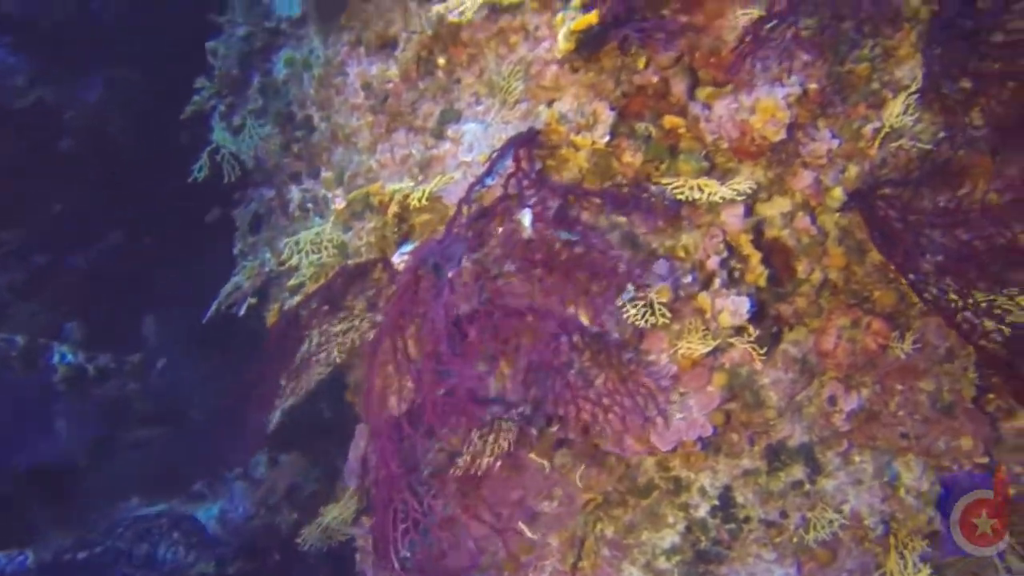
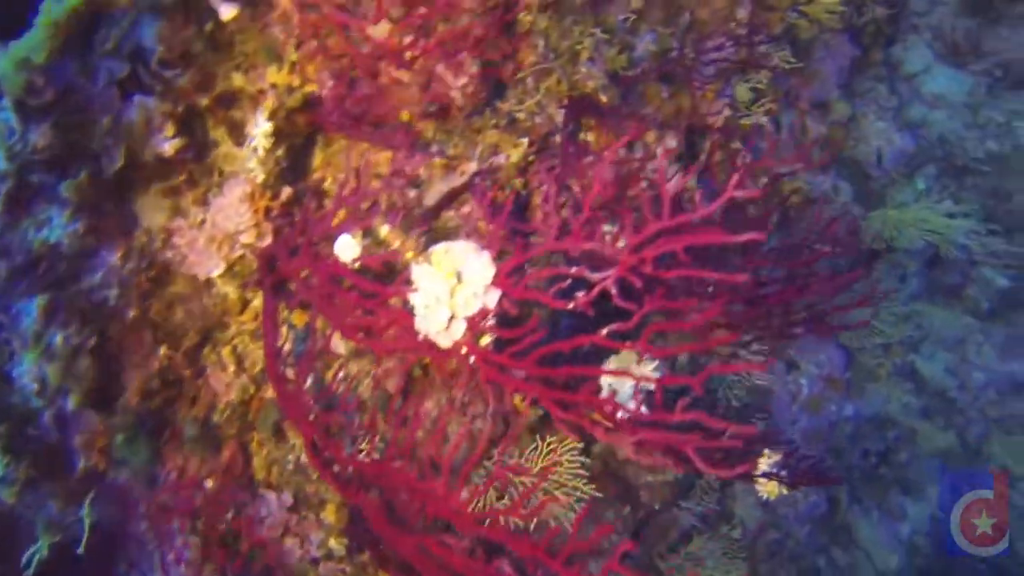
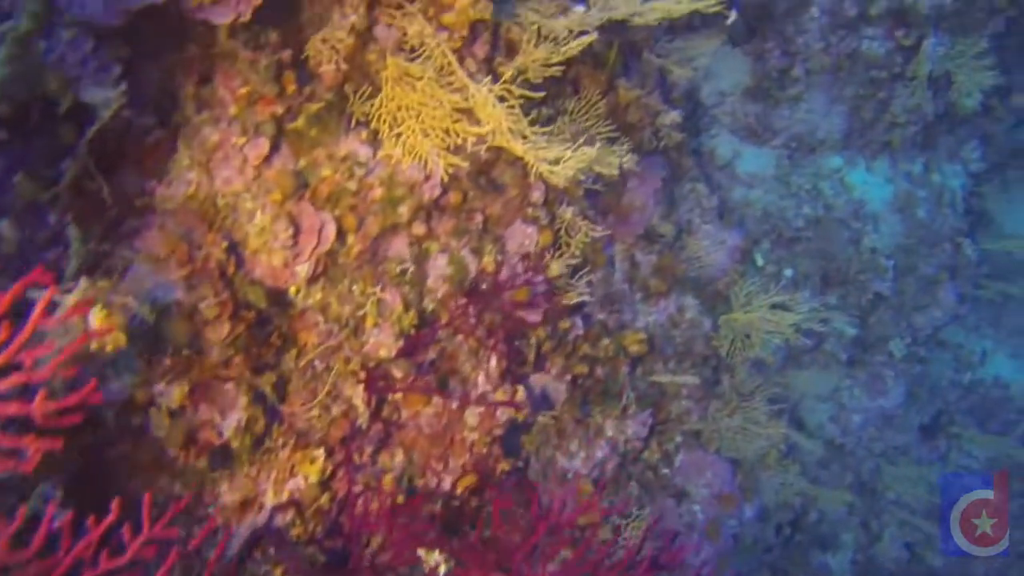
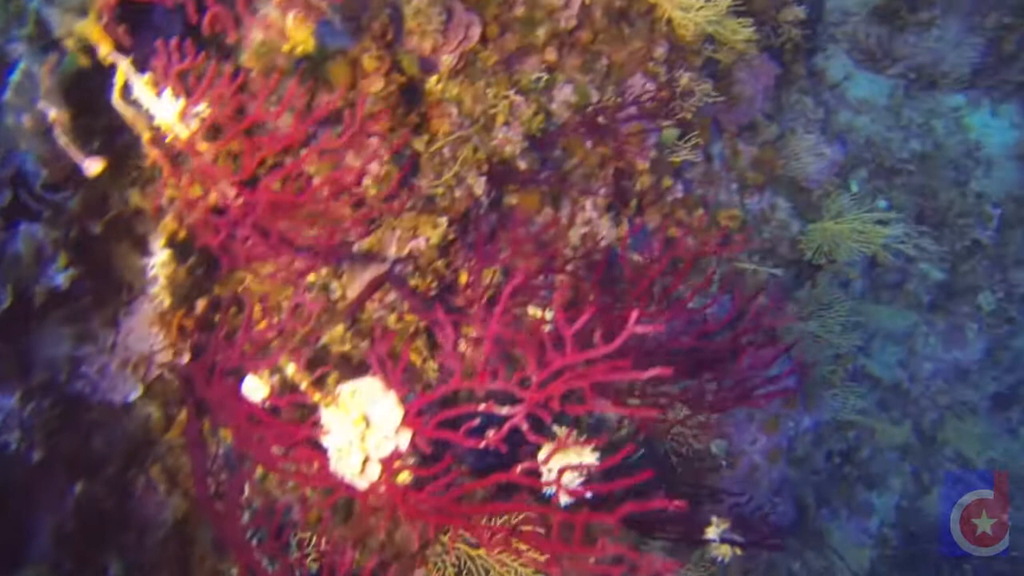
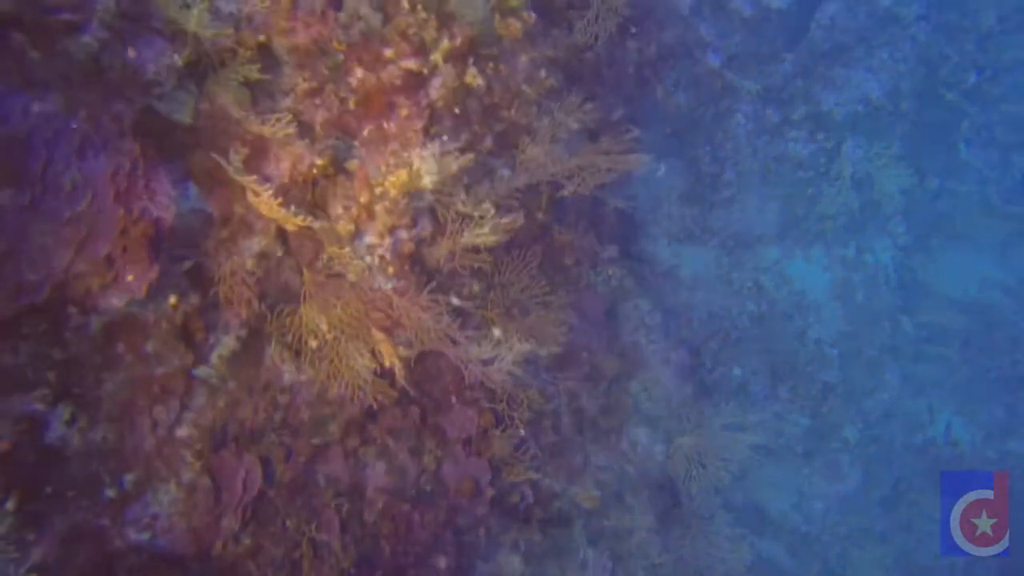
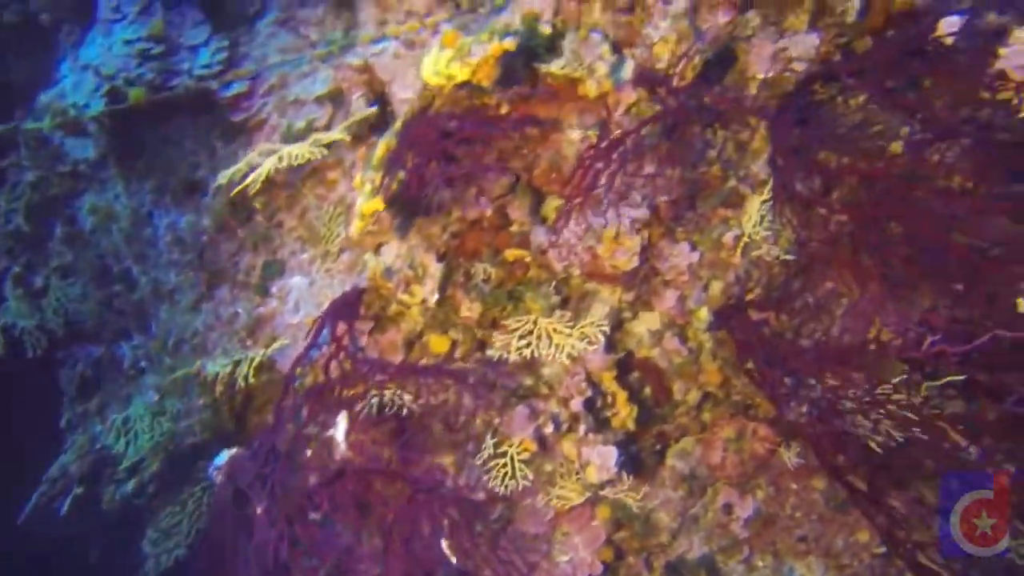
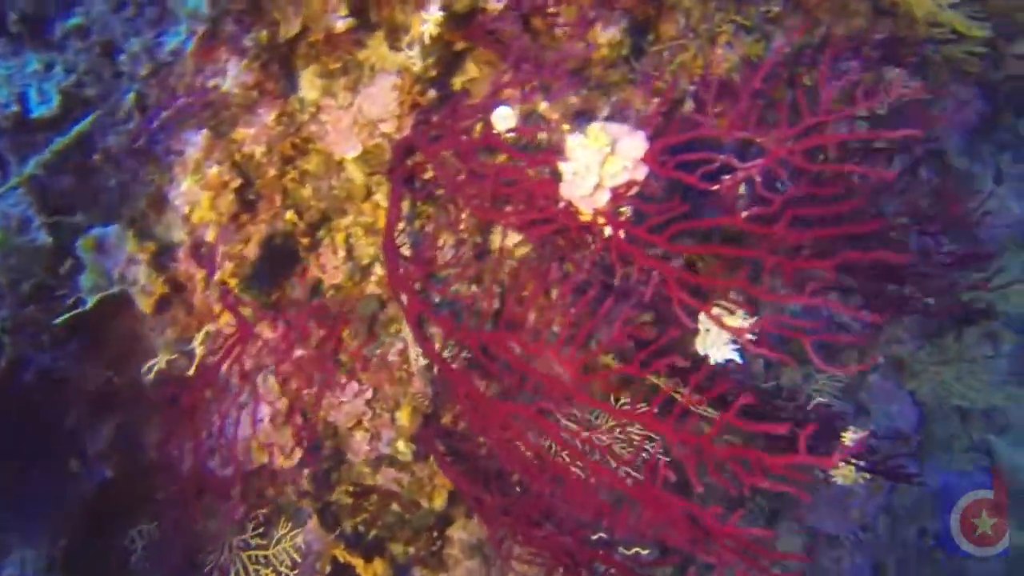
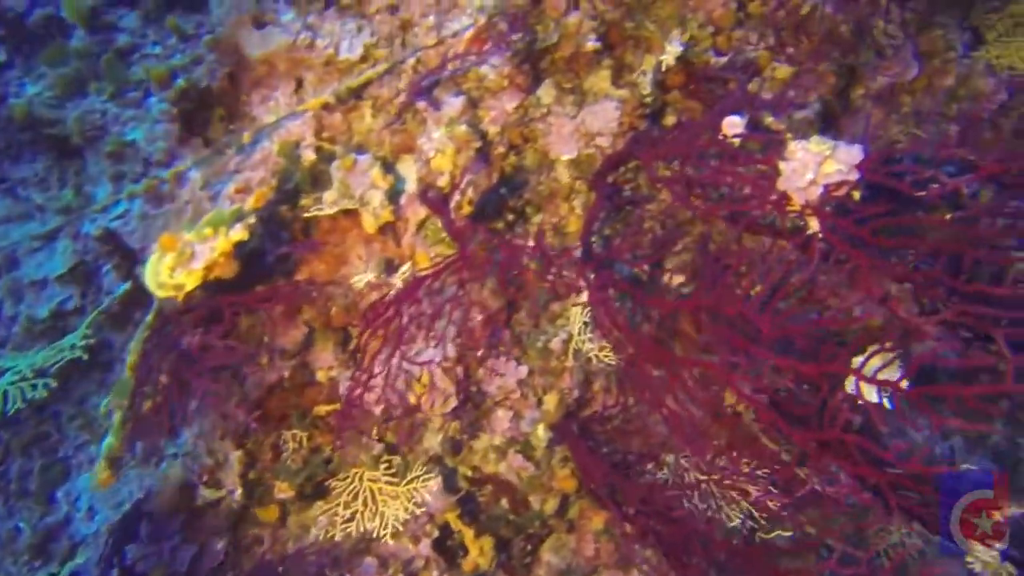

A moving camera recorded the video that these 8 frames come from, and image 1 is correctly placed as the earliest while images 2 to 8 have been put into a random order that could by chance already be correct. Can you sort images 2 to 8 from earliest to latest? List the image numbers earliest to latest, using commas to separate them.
6, 8, 7, 2, 4, 3, 5
